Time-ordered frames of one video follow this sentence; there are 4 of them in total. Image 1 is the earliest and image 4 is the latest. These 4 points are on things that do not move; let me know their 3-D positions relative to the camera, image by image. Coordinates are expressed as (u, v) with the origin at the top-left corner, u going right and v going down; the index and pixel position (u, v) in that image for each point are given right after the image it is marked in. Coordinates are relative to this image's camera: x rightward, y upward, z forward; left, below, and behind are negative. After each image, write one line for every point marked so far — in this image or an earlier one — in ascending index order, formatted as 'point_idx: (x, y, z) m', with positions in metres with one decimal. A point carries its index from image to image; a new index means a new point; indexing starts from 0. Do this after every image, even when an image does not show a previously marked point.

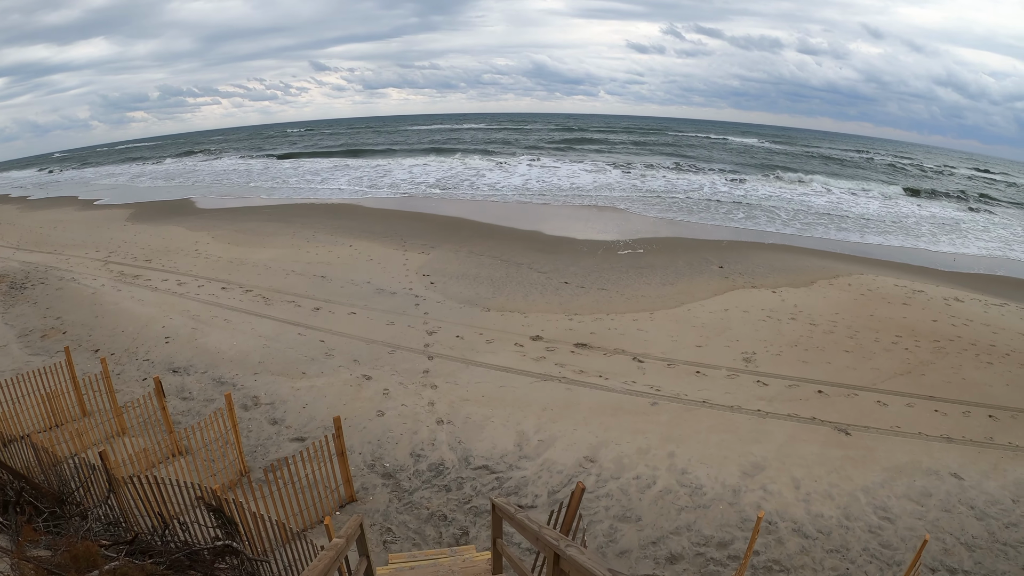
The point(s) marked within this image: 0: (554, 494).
0: (+0.4, -2.1, +4.9) m
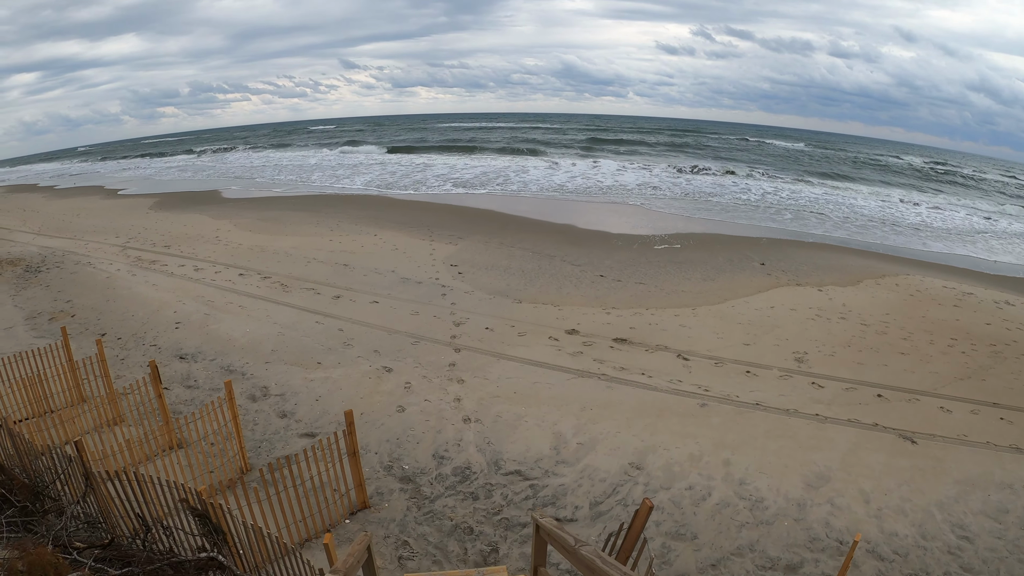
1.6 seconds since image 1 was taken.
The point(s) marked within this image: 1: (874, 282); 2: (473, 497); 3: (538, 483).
0: (+0.7, -1.9, +4.3) m
1: (+9.9, +0.1, +13.7) m
2: (-0.3, -1.8, +4.3) m
3: (+0.2, -1.8, +4.5) m
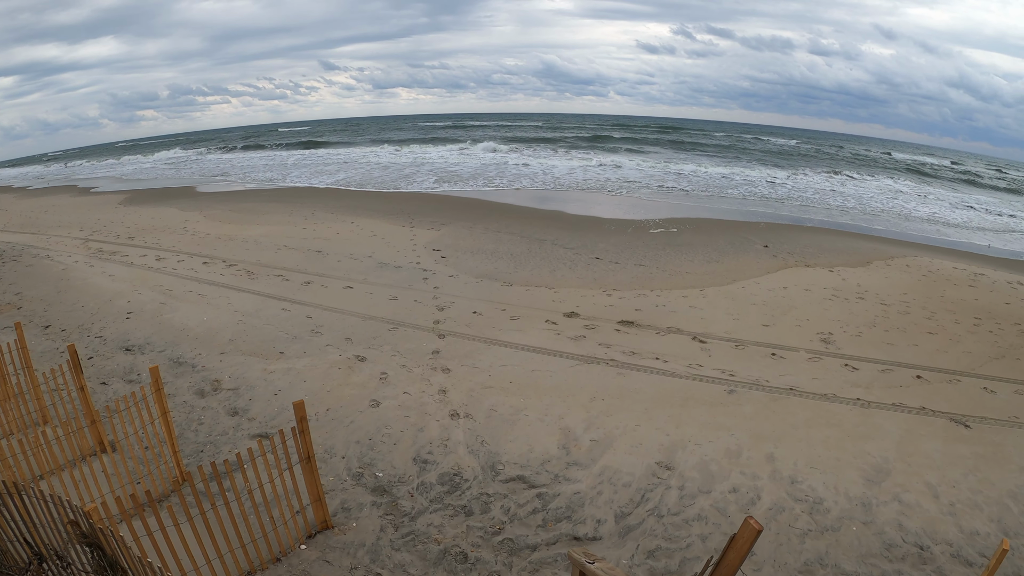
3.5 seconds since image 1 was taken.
0: (+0.8, -1.6, +3.5) m
1: (+9.7, +0.6, +13.0) m
2: (-0.3, -1.6, +3.5) m
3: (+0.3, -1.5, +3.7) m
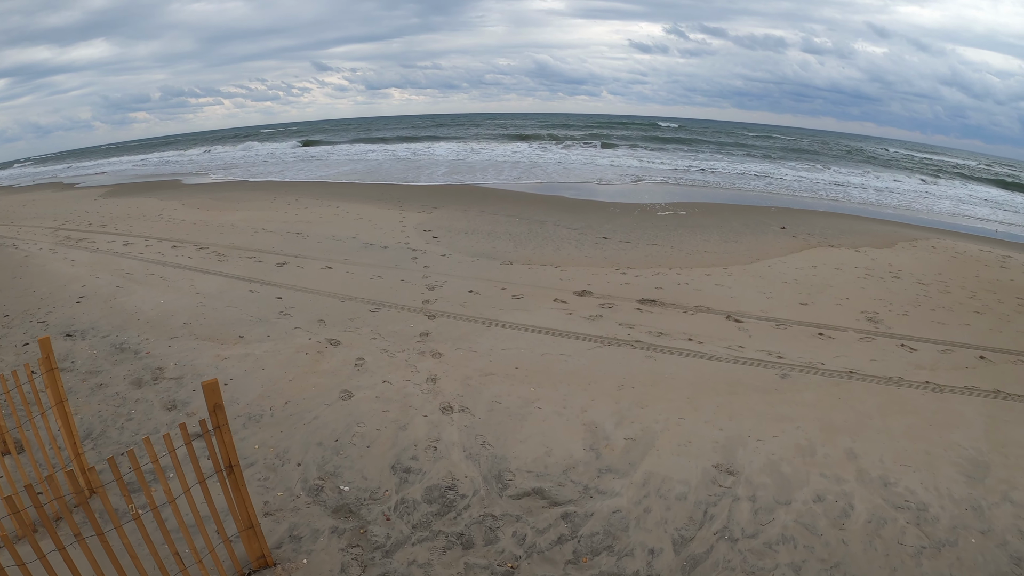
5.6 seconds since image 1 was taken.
0: (+0.8, -1.3, +2.6) m
1: (+9.8, +1.1, +12.1) m
2: (-0.3, -1.3, +2.6) m
3: (+0.3, -1.2, +2.8) m
